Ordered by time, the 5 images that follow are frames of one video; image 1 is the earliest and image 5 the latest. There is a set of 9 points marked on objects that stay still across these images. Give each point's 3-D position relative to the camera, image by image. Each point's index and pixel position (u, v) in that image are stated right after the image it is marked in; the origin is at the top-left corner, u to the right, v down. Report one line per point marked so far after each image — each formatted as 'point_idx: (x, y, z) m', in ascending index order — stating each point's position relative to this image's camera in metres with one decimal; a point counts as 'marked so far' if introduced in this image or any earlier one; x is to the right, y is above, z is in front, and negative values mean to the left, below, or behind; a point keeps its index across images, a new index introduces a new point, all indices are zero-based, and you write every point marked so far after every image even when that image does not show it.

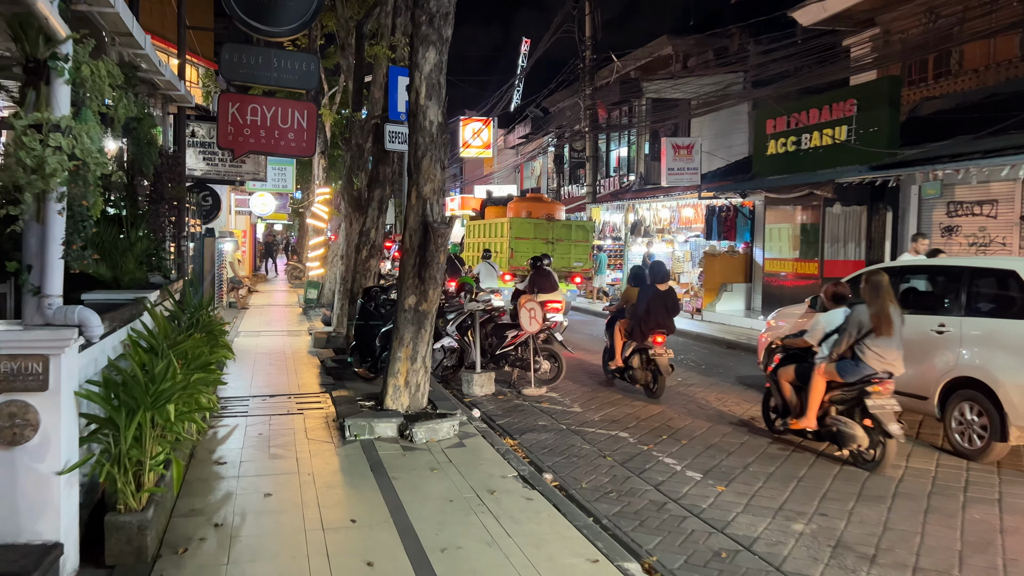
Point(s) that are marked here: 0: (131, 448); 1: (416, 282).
0: (-2.1, -0.9, +4.4) m
1: (-0.9, +0.1, +7.2) m
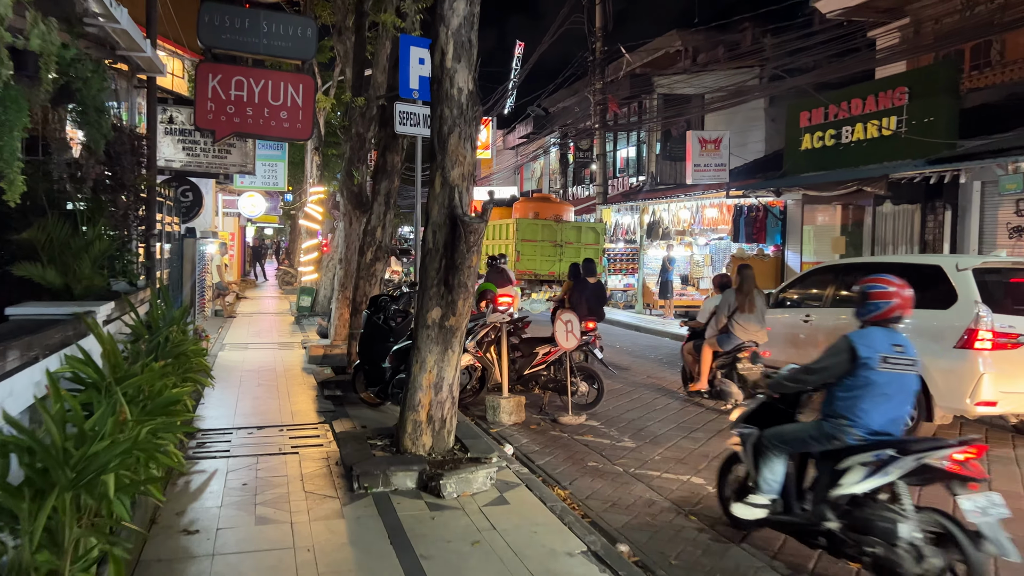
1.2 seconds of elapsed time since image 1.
0: (-1.7, -0.9, +2.9) m
1: (-0.5, 0.0, +5.7) m
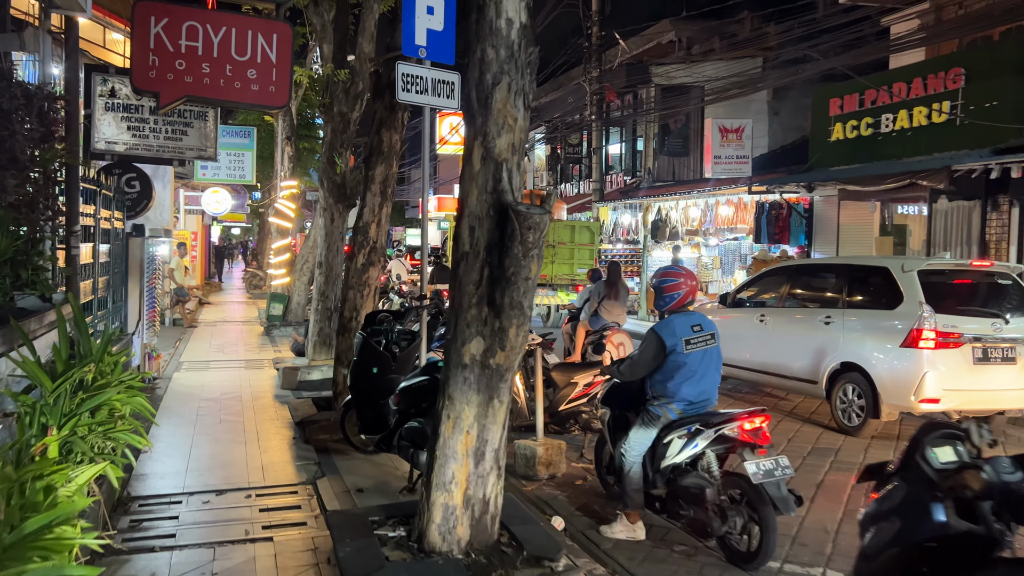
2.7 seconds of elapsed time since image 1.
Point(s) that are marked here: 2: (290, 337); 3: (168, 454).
0: (-1.2, -1.0, +1.0) m
1: (-0.1, -0.1, +3.9) m
2: (-3.8, -0.9, +13.9) m
3: (-2.7, -1.3, +6.3) m
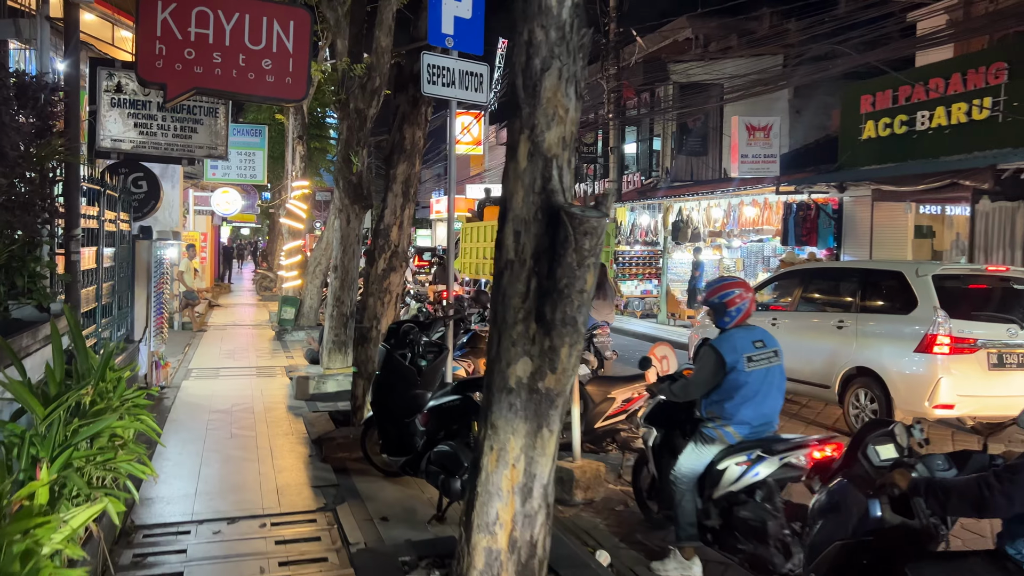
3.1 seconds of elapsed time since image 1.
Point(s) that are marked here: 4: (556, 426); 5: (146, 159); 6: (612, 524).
0: (-1.0, -1.1, +0.6) m
1: (+0.1, -0.2, +3.4) m
2: (-3.5, -0.9, +13.4) m
3: (-2.5, -1.4, +5.9) m
4: (+0.2, -0.6, +3.5) m
5: (-3.9, +1.4, +8.7) m
6: (+0.7, -1.5, +5.3) m
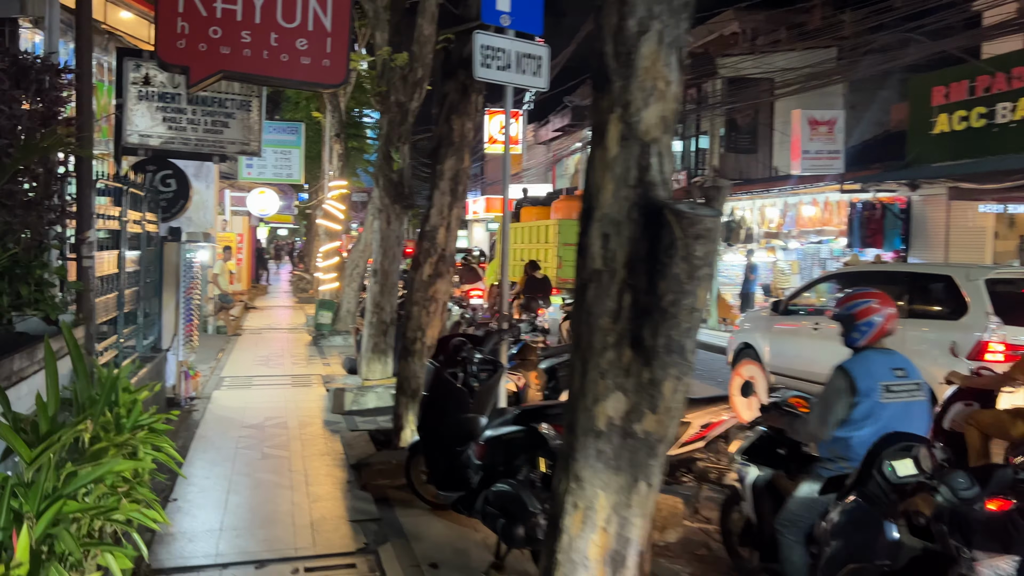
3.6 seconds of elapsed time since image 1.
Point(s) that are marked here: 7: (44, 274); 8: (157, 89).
0: (-0.8, -1.2, -0.1) m
1: (+0.4, -0.2, +2.7) m
2: (-2.8, -1.0, +12.9) m
3: (-2.1, -1.4, +5.3) m
4: (+0.5, -0.7, +2.8) m
5: (-3.4, +1.3, +8.2) m
6: (+1.0, -1.6, +4.6) m
7: (-2.6, +0.1, +4.4) m
8: (-3.5, +1.9, +7.8) m
